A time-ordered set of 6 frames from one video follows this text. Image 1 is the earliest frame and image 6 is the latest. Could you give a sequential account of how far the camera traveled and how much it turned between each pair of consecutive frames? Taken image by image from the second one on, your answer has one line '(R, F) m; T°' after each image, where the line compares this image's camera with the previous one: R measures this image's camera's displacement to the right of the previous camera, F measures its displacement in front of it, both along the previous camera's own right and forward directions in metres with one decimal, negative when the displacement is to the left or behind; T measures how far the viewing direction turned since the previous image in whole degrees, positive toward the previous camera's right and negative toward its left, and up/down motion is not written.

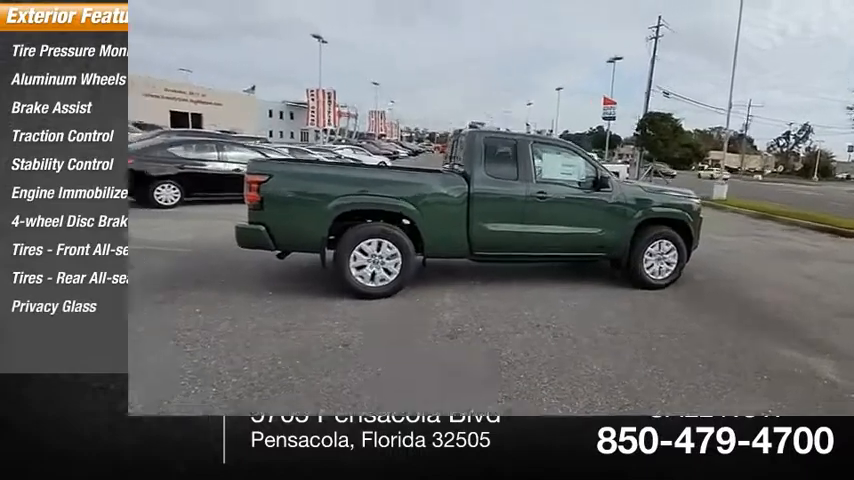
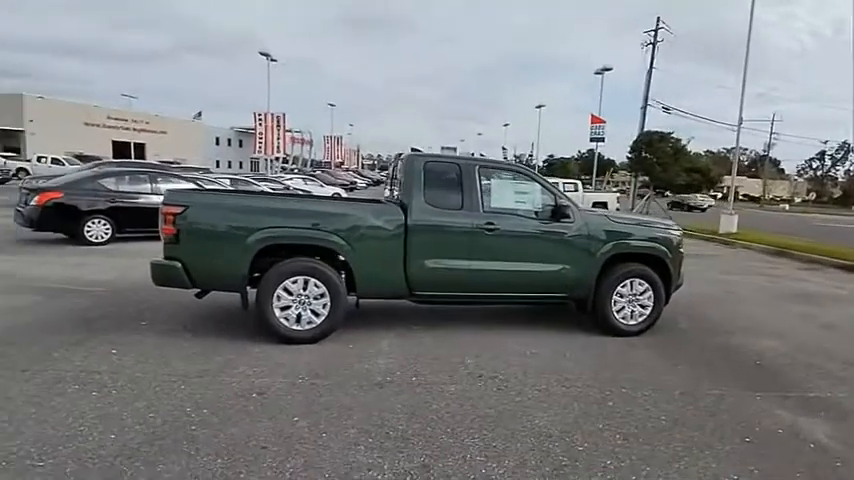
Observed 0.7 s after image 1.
(+0.5, +0.8) m; +1°
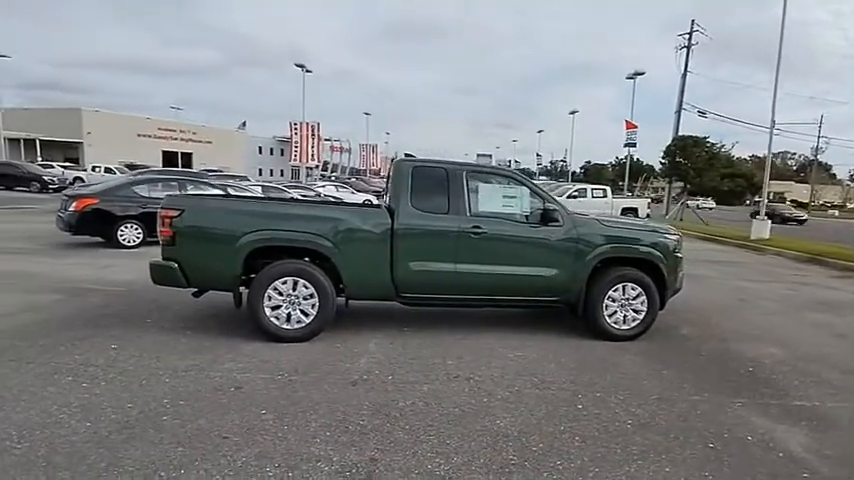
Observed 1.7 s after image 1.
(+0.6, -0.1) m; -5°
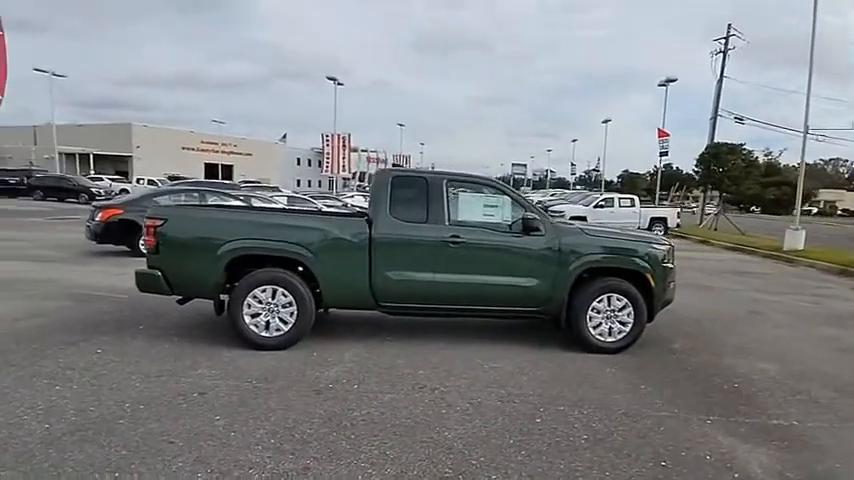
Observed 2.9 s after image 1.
(+0.7, 0.0) m; -5°
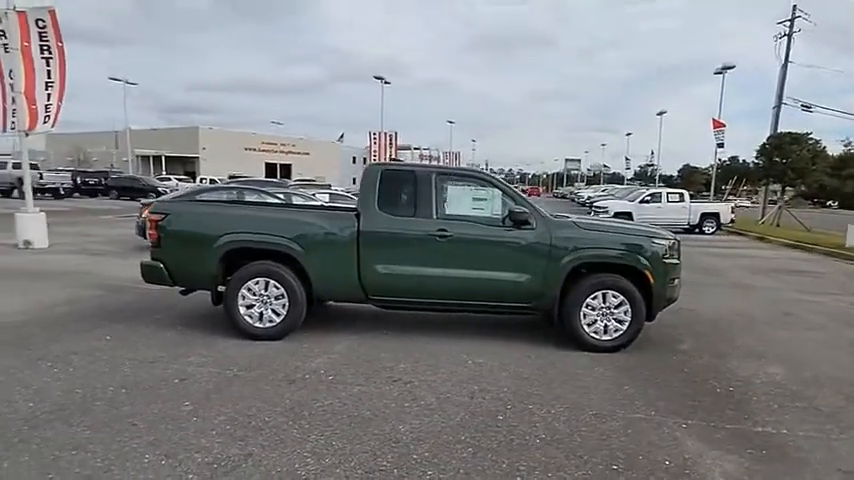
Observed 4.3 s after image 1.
(+0.8, +0.1) m; -7°
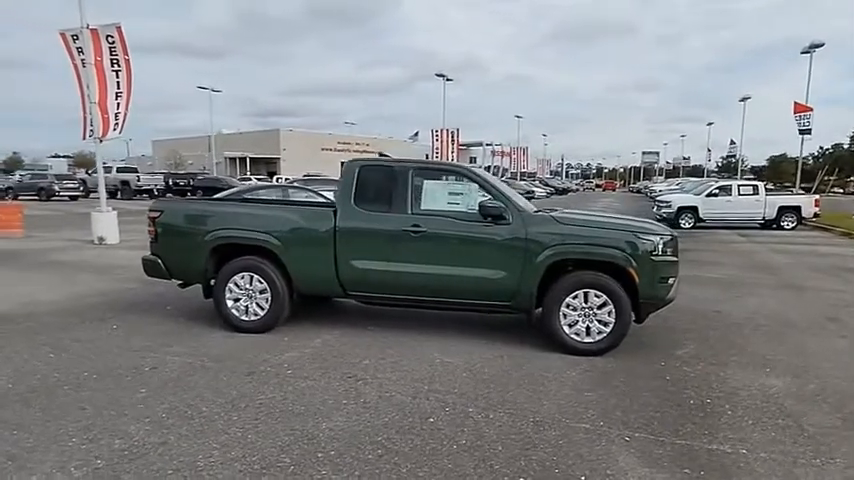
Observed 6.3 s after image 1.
(+1.1, +0.2) m; -10°
